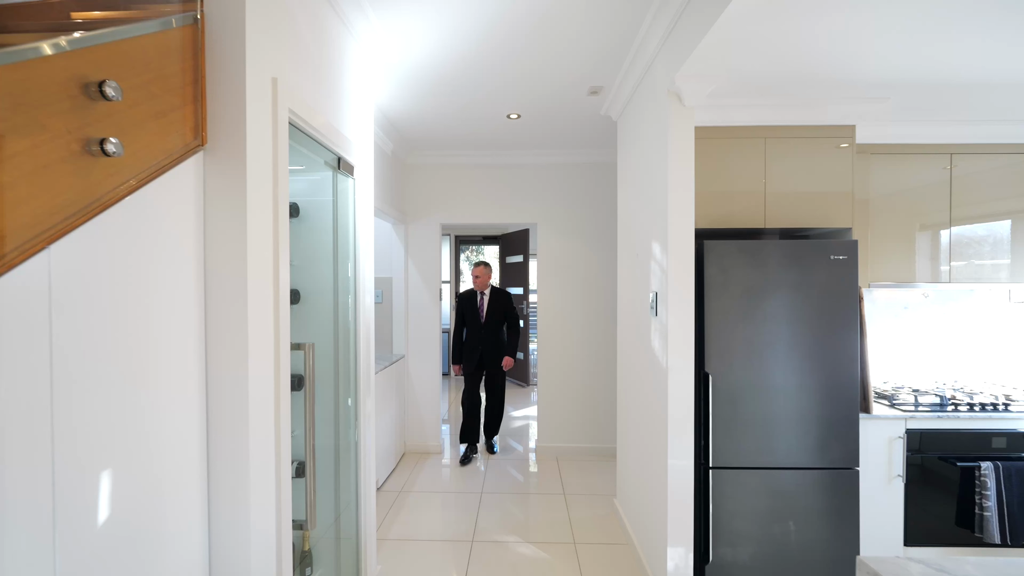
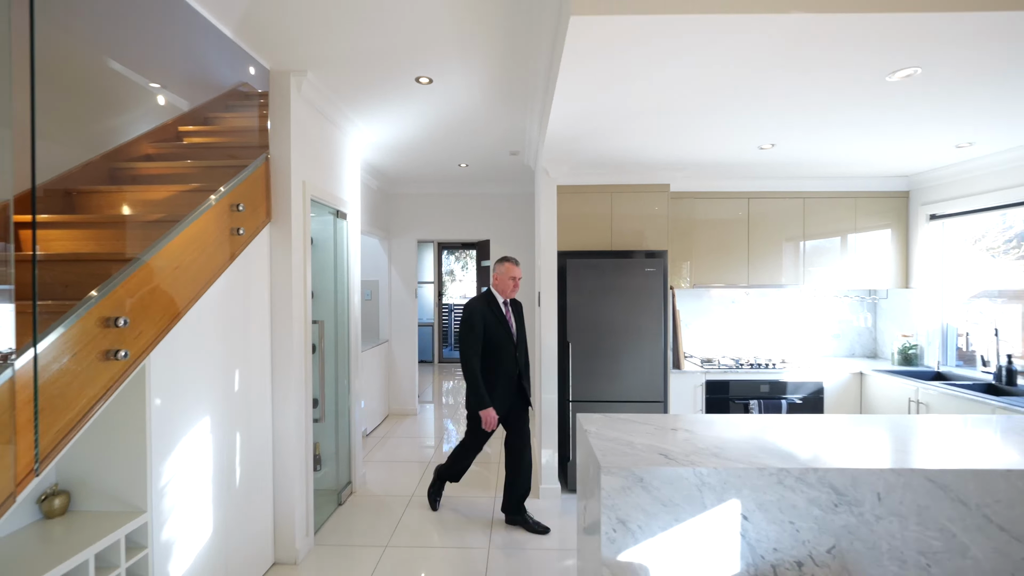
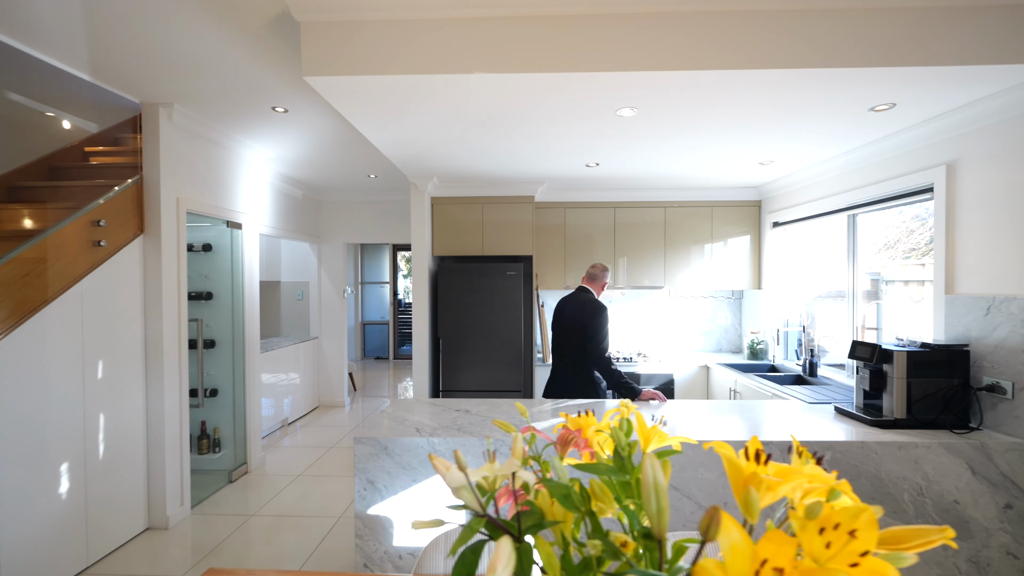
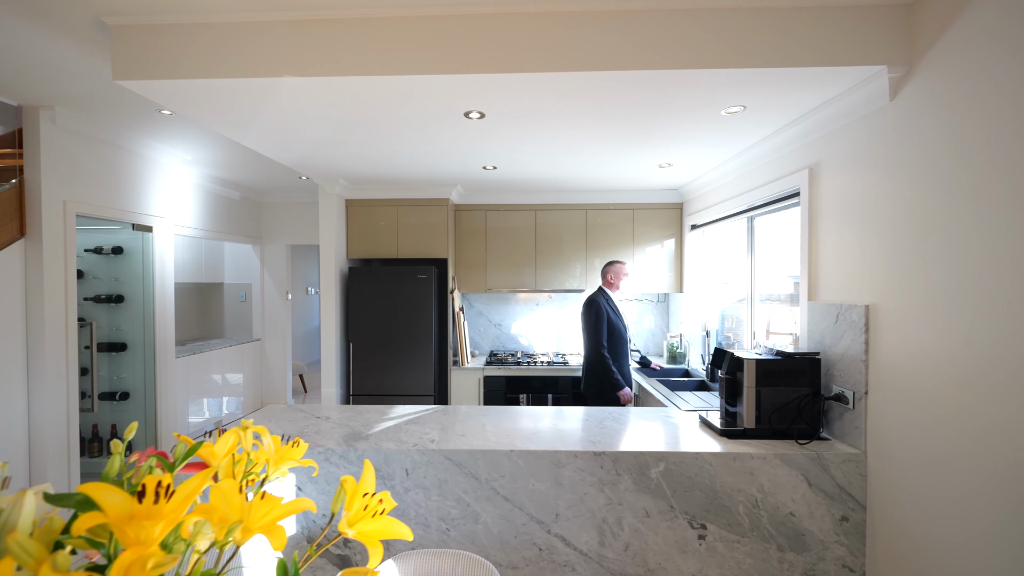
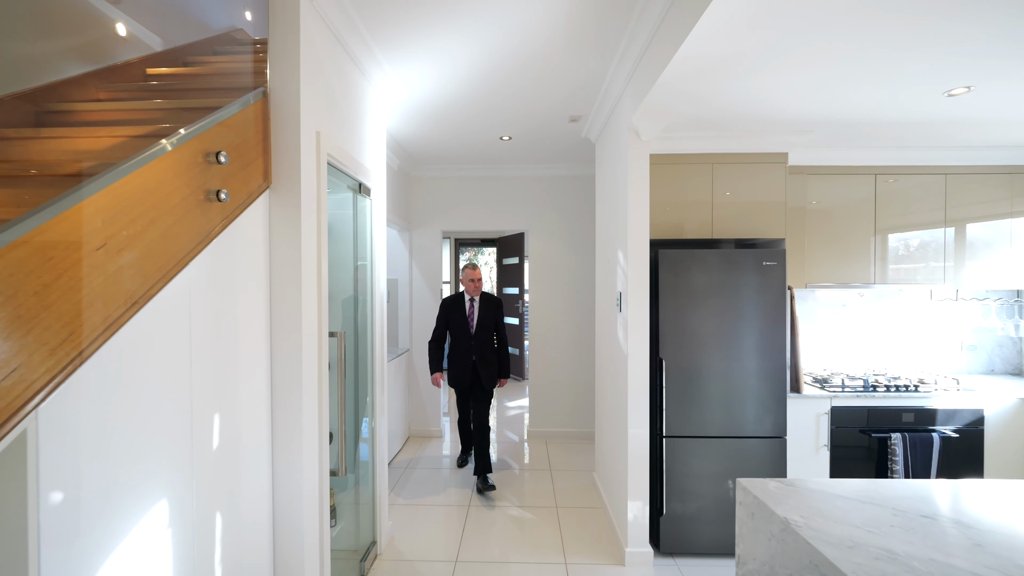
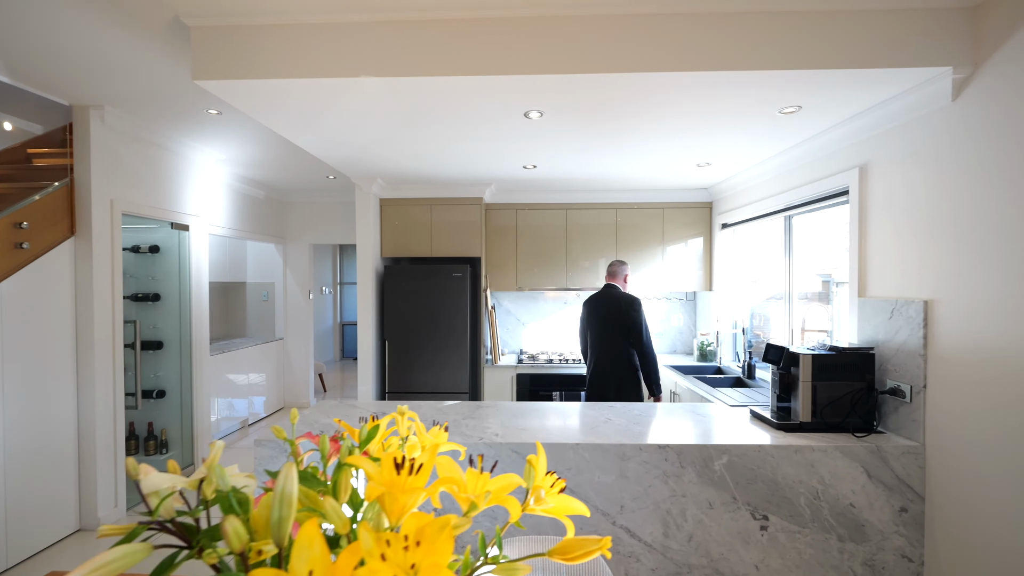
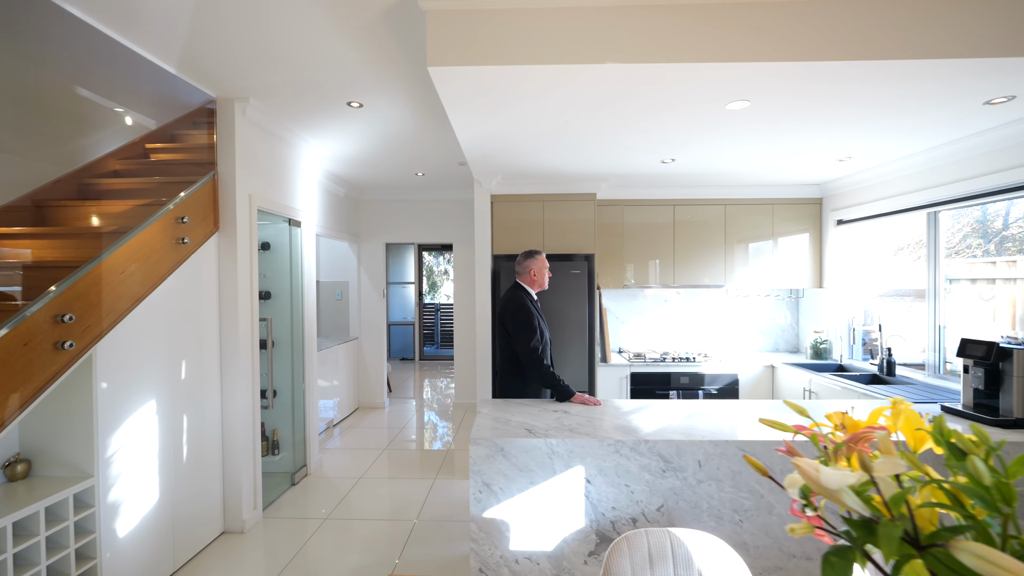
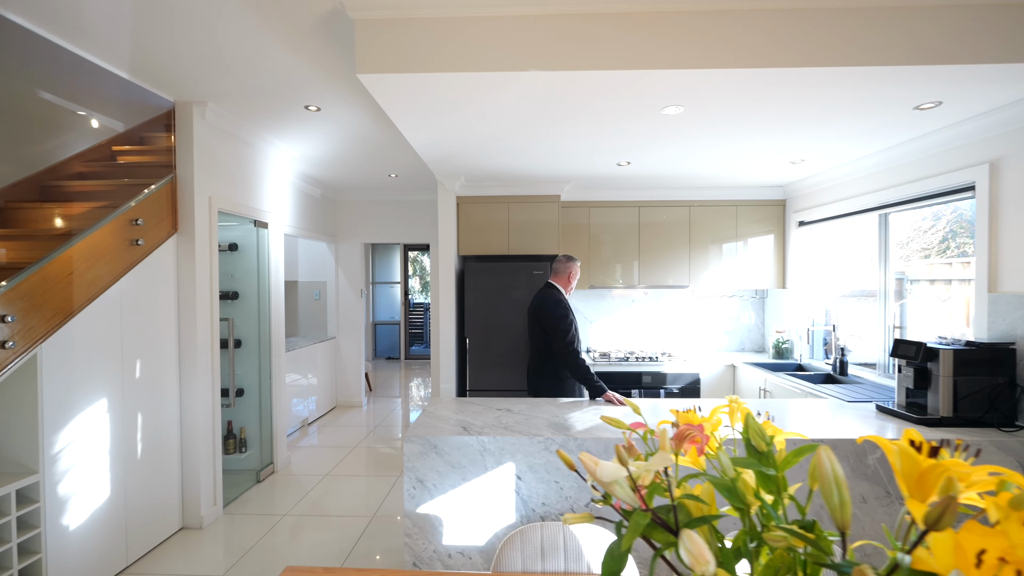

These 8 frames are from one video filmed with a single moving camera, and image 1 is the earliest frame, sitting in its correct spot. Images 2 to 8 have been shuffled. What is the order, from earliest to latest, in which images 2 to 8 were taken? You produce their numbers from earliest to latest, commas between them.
5, 2, 7, 8, 3, 6, 4
